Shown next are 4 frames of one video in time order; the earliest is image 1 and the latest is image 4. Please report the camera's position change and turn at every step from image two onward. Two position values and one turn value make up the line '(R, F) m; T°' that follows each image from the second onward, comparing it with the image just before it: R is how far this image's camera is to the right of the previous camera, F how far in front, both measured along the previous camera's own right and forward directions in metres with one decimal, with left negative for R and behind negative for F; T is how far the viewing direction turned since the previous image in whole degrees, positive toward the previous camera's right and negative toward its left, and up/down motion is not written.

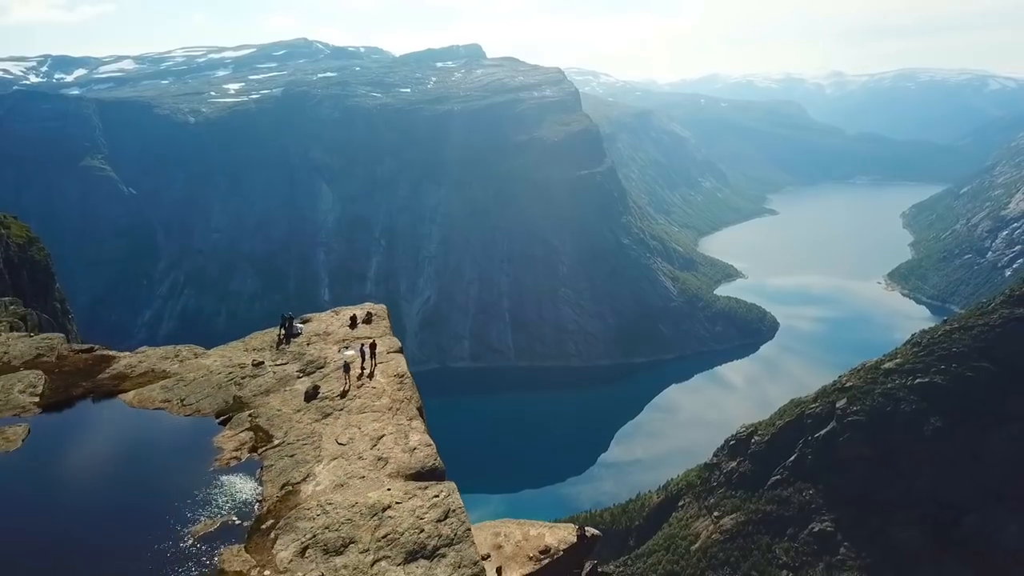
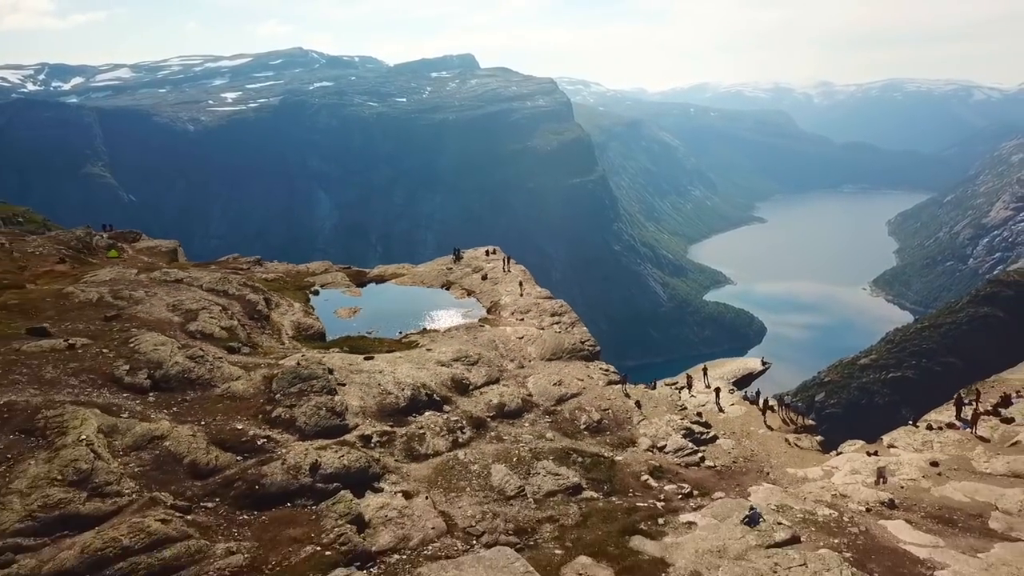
(-5.9, -14.6) m; +1°
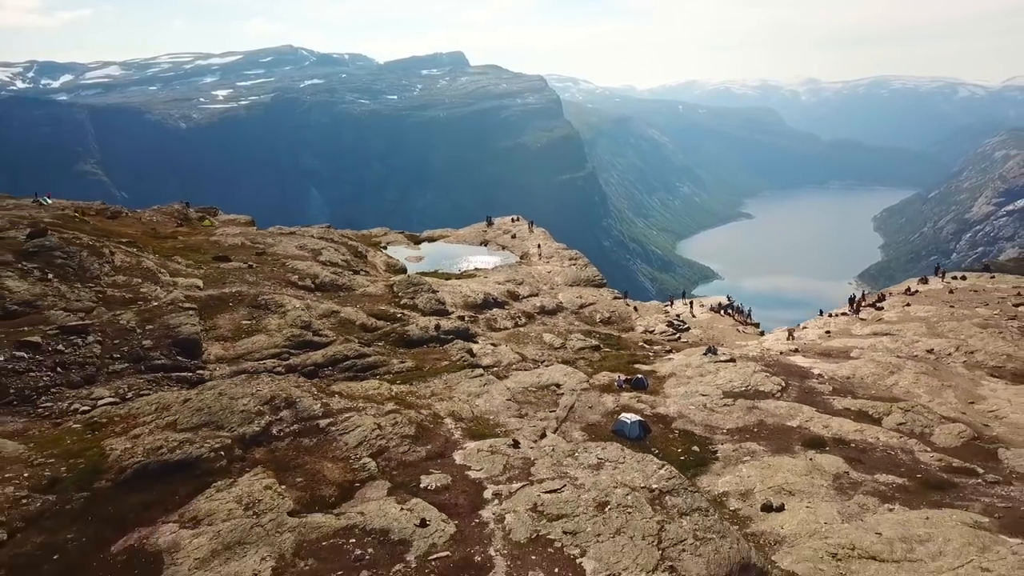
(-2.0, -9.8) m; +1°
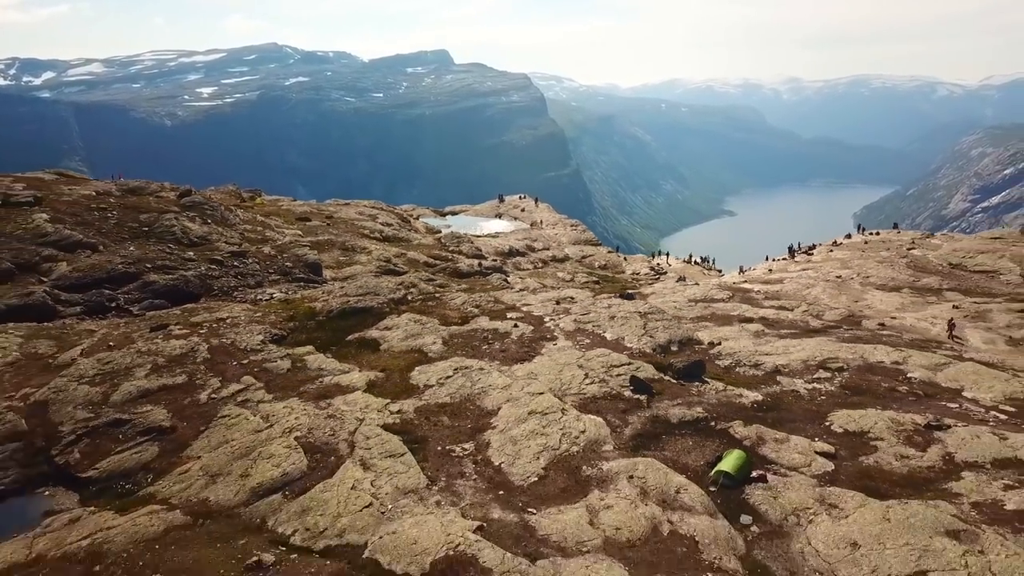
(-1.8, -9.0) m; +1°
